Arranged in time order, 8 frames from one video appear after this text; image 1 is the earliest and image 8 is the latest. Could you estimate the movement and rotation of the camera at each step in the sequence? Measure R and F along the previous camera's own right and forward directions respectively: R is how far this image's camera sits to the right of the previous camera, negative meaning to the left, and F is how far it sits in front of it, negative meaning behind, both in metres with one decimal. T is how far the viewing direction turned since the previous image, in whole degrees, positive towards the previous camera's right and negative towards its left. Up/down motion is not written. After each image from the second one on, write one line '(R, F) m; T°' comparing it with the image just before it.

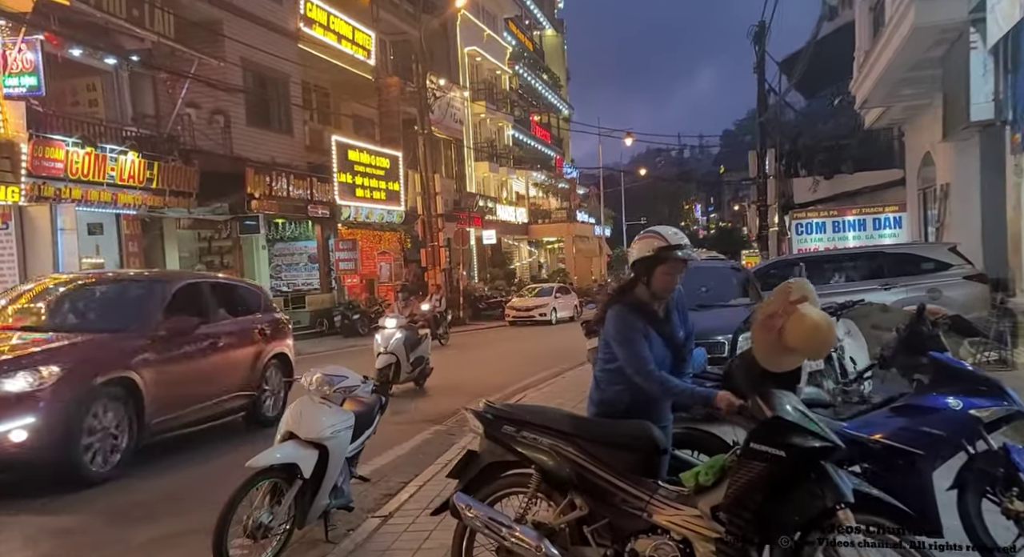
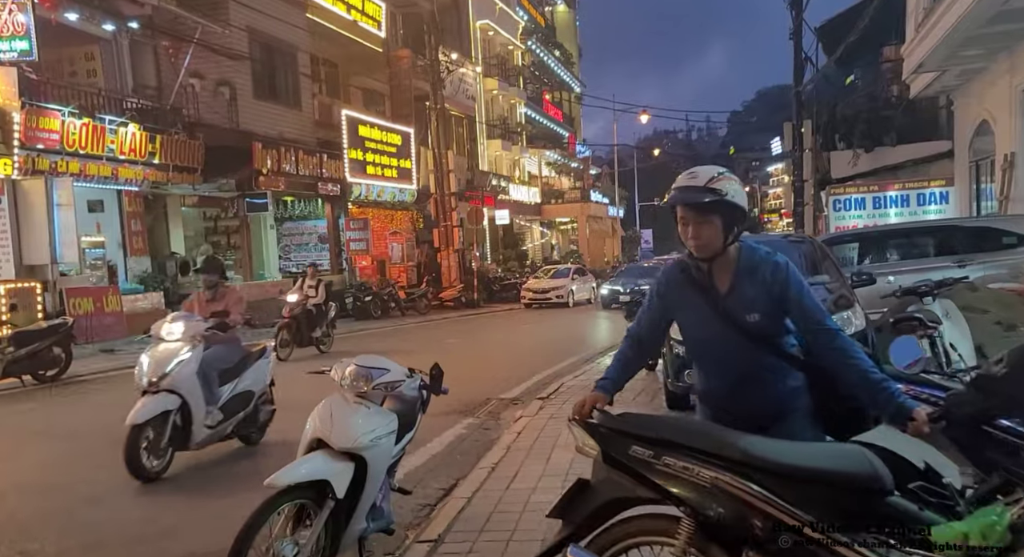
(-0.3, +0.9) m; 0°
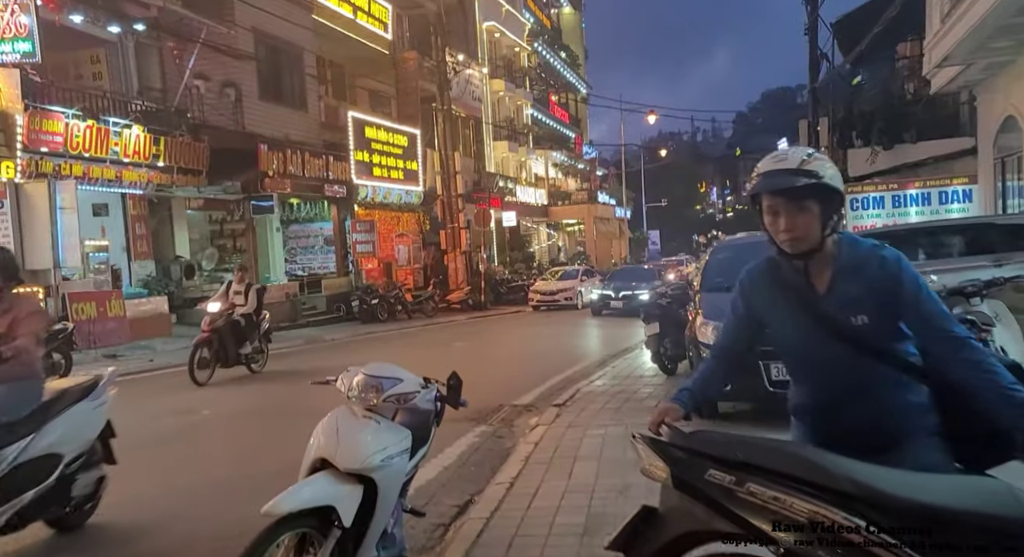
(-0.1, +0.3) m; 0°
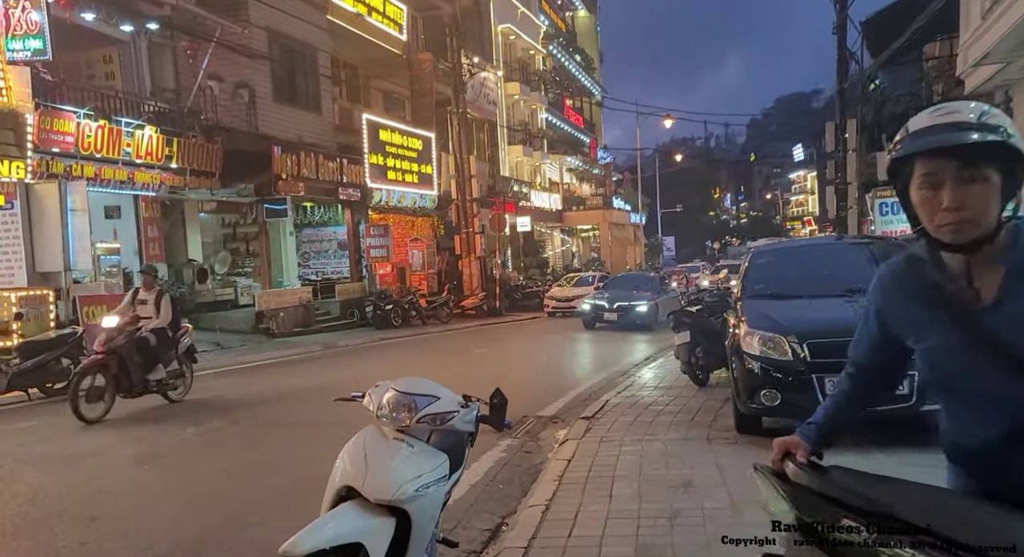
(-0.1, +0.4) m; -1°
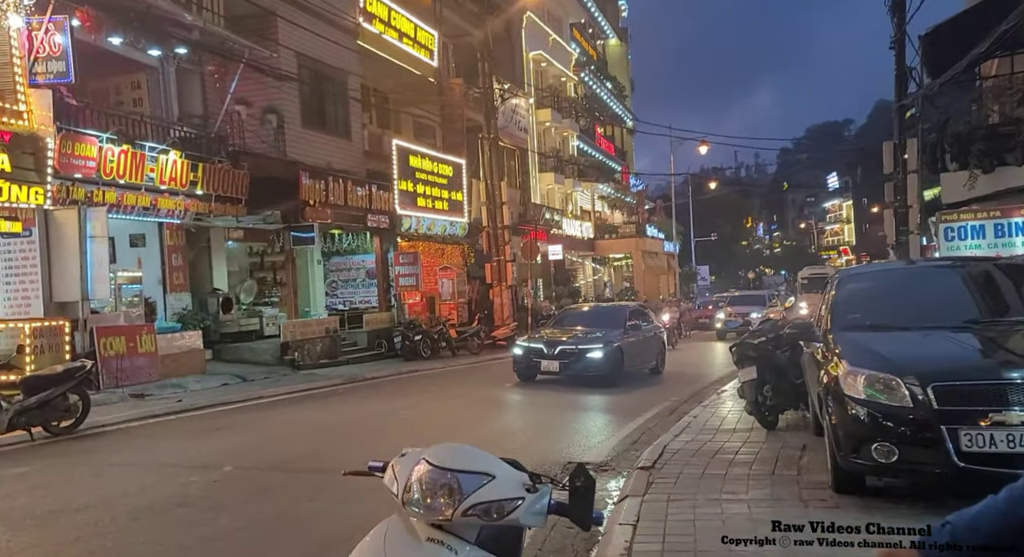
(-0.2, +0.8) m; -2°
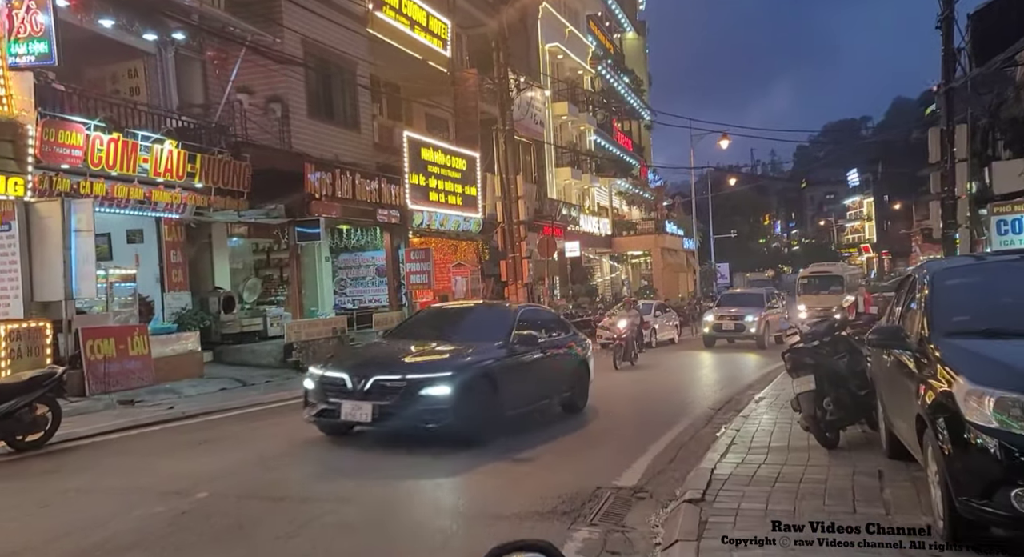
(-0.1, +1.0) m; -1°
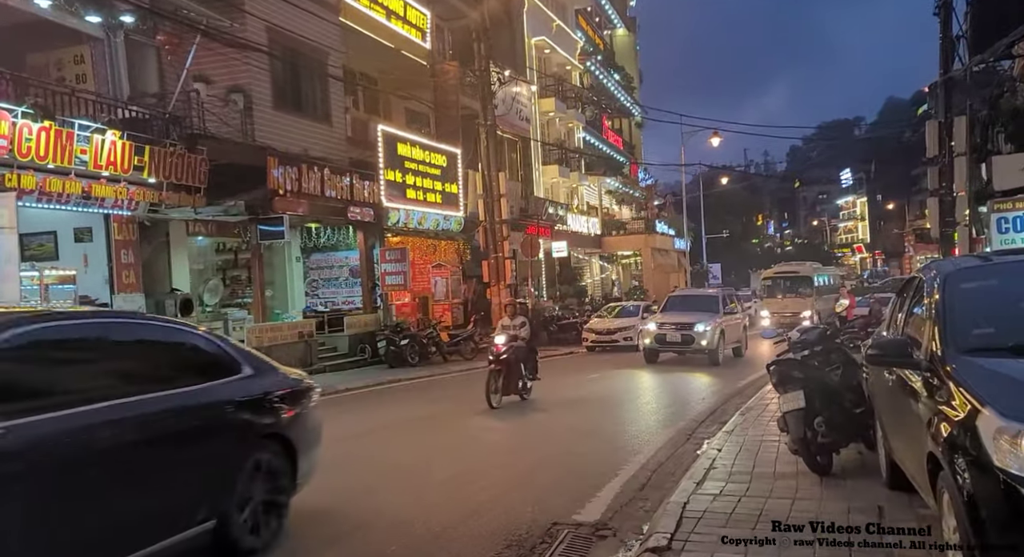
(+0.4, +1.0) m; 0°
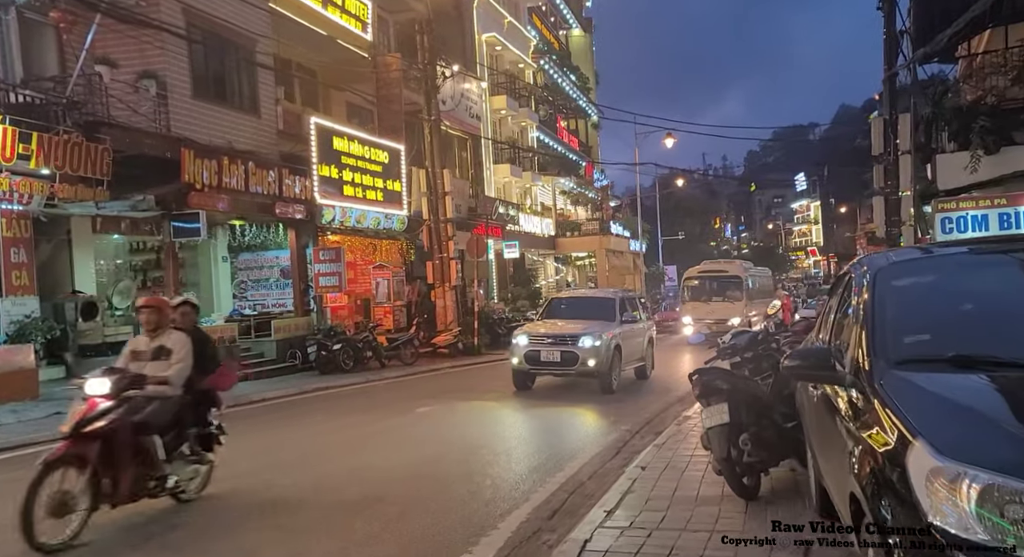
(+0.6, +0.9) m; +3°
